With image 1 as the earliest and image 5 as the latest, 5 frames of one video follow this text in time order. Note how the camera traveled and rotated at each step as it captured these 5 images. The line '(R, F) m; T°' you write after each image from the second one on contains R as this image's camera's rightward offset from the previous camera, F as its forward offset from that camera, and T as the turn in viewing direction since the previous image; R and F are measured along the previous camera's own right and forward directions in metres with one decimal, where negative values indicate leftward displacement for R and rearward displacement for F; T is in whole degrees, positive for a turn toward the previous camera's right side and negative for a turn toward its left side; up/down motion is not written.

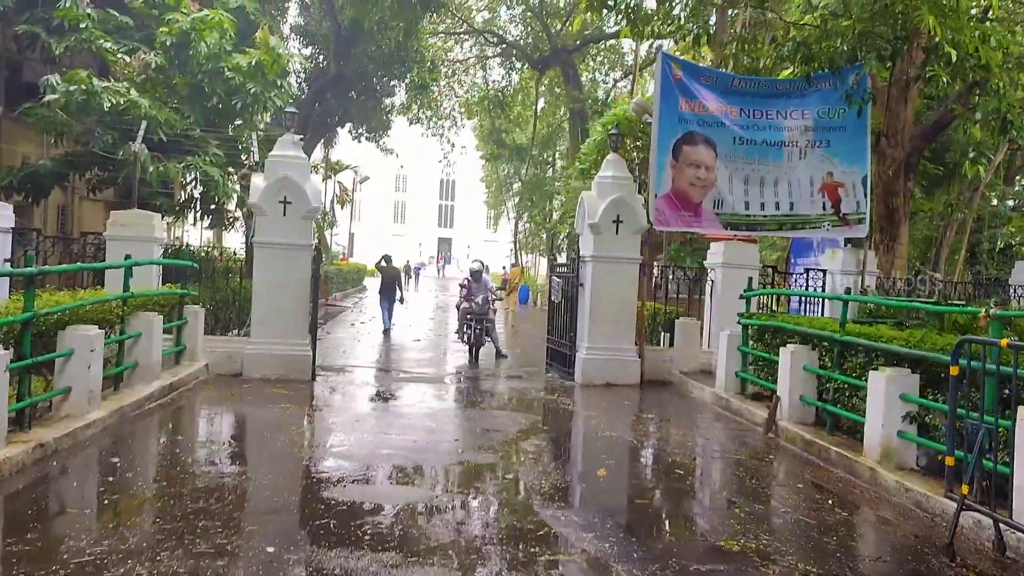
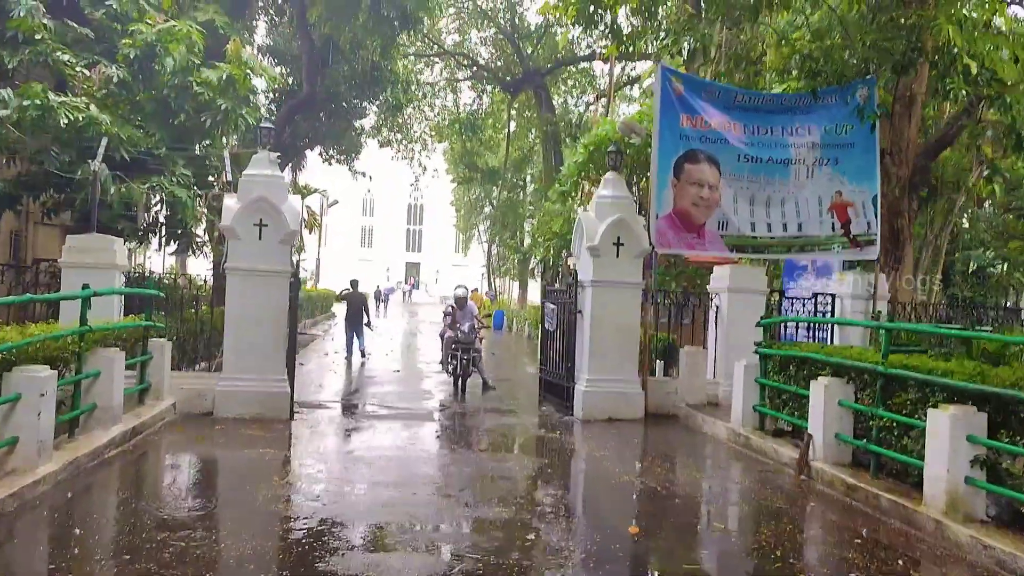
(-0.3, +0.8) m; +2°
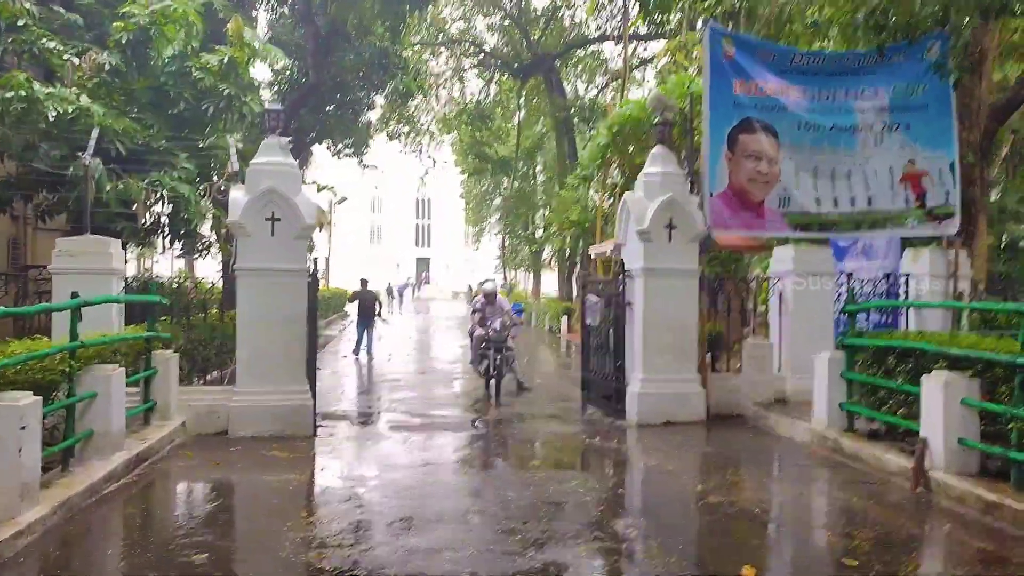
(-0.4, +1.0) m; -1°
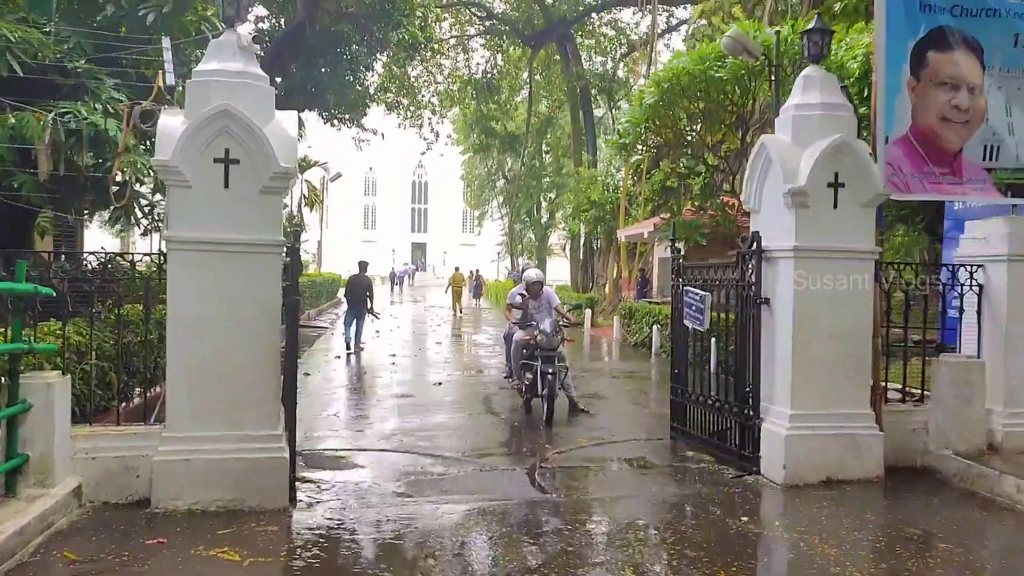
(-0.6, +3.2) m; 0°
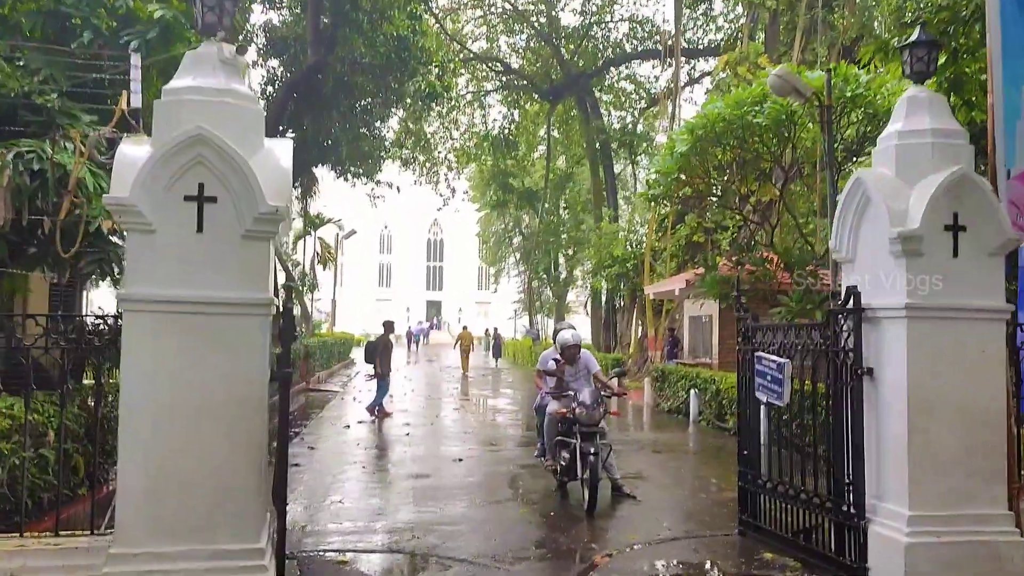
(-0.2, +1.2) m; -1°
